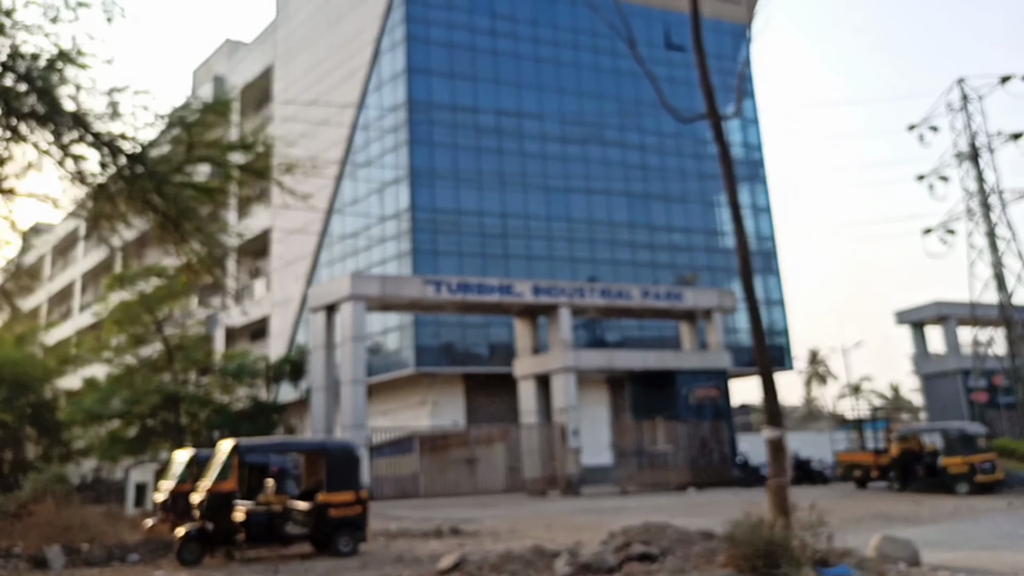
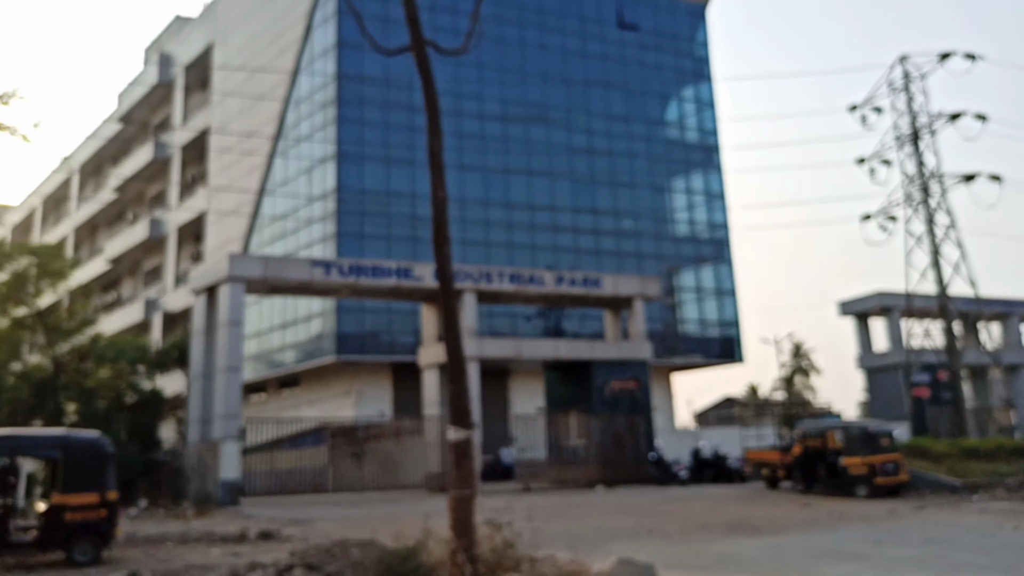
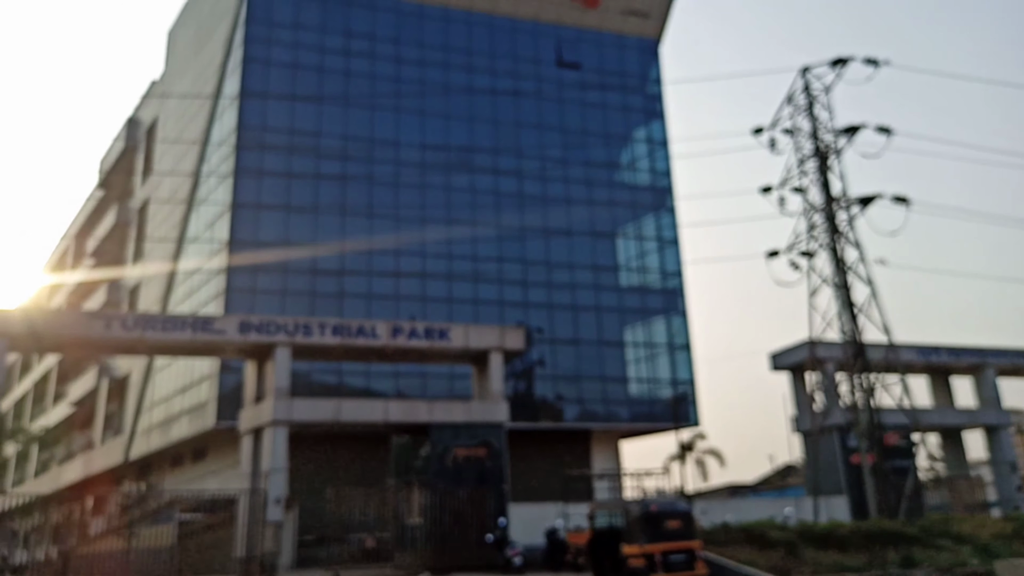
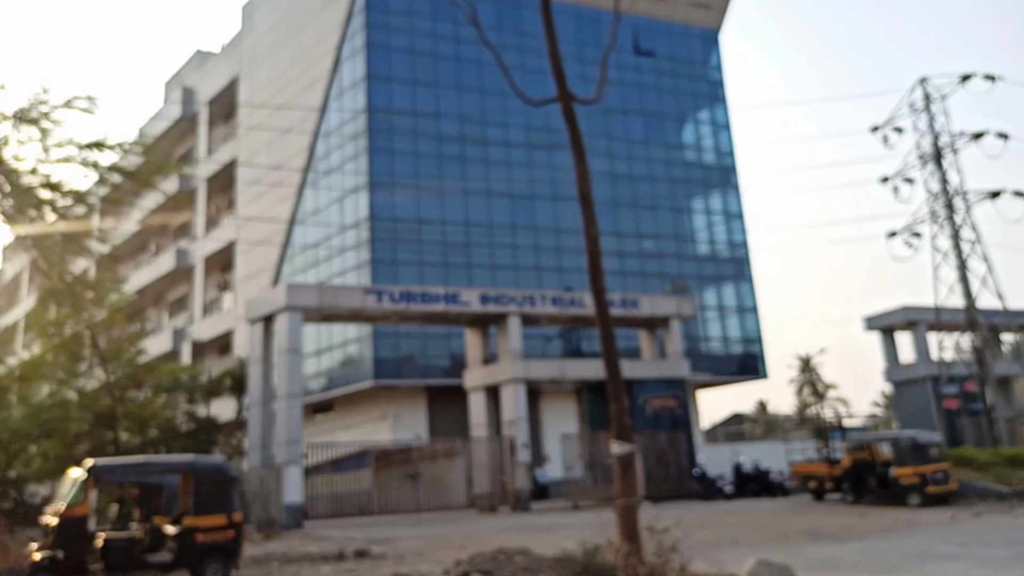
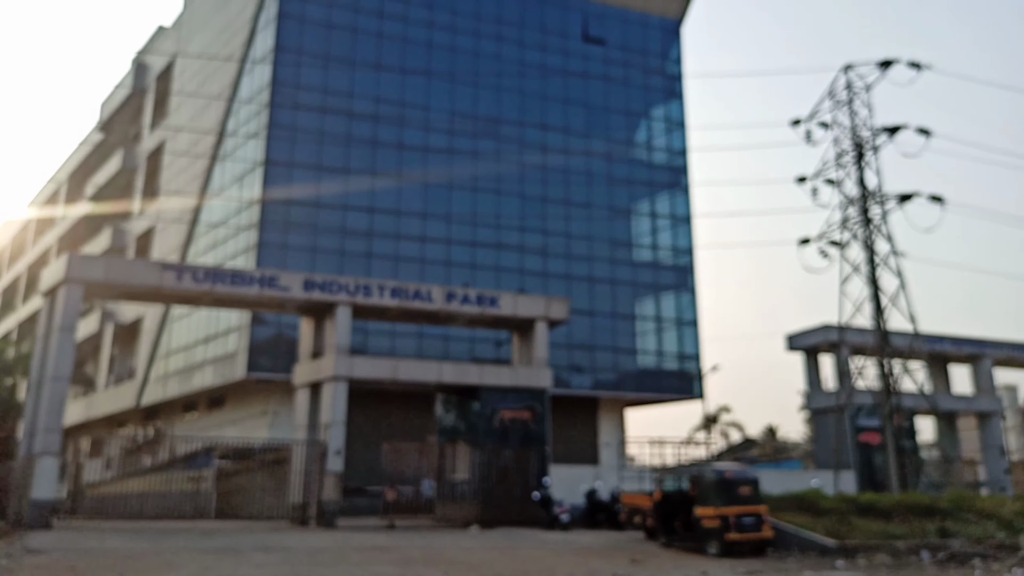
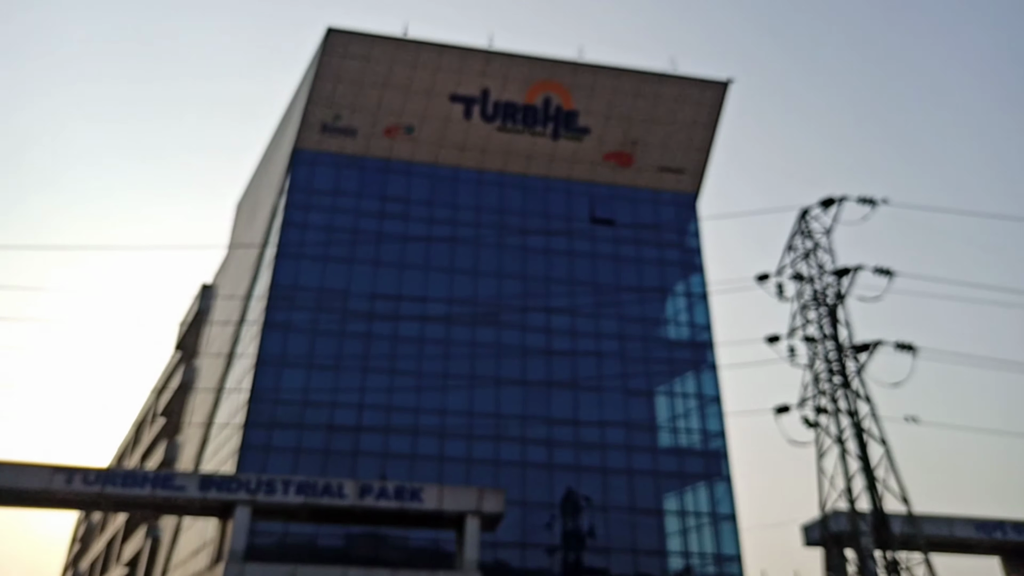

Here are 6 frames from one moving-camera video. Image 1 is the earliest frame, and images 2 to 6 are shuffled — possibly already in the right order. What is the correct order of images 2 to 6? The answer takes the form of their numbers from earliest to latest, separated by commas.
4, 2, 5, 3, 6
